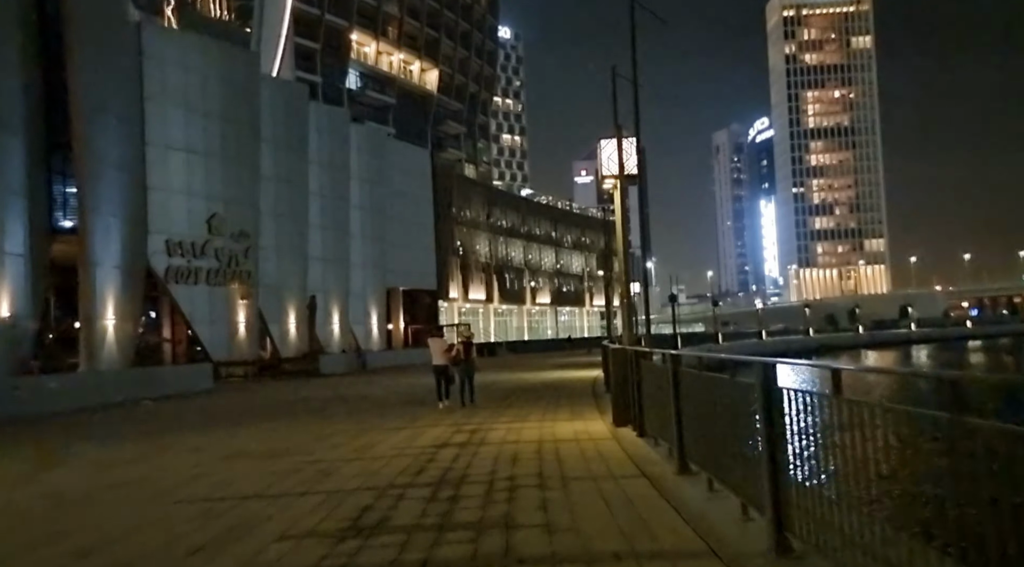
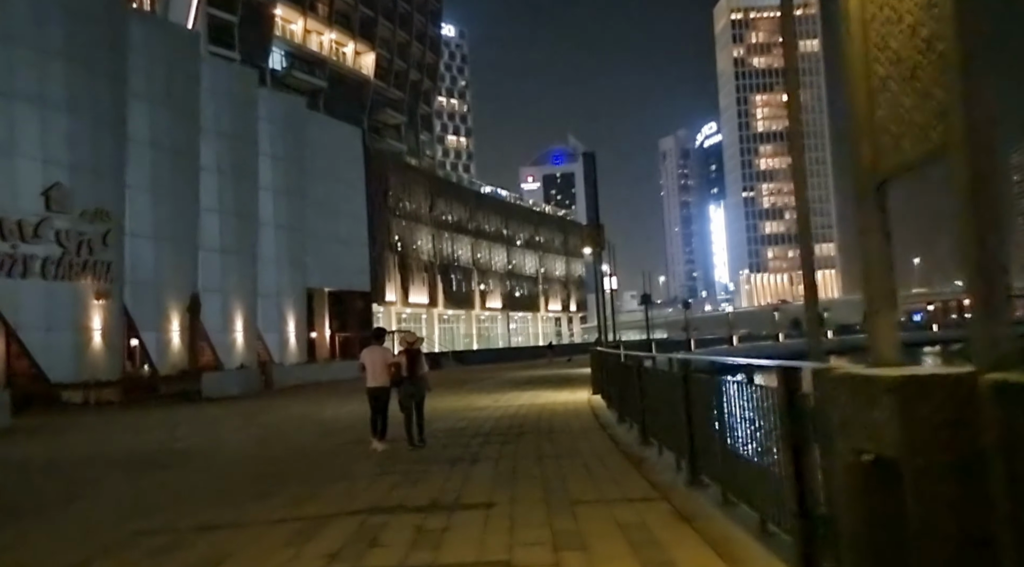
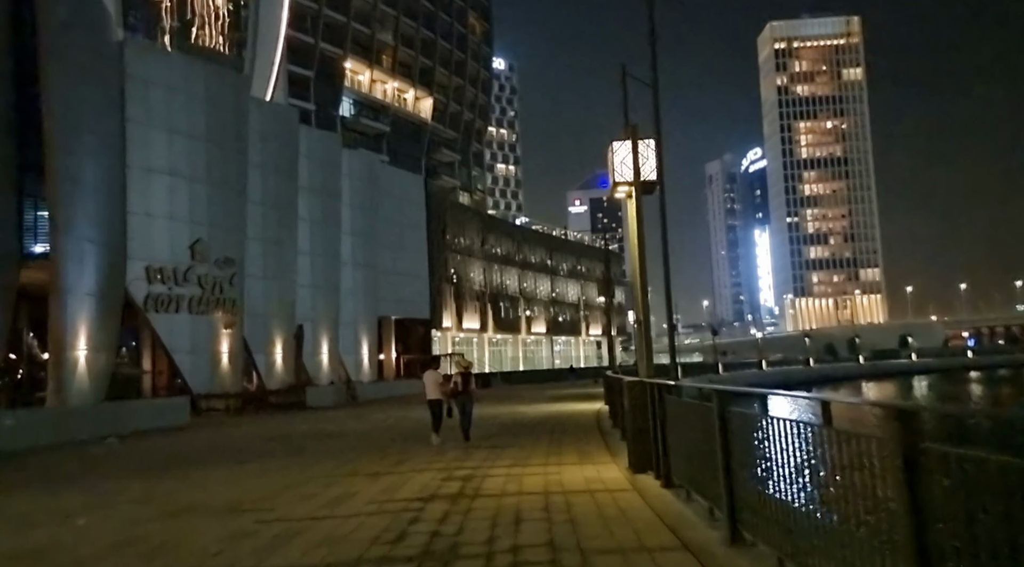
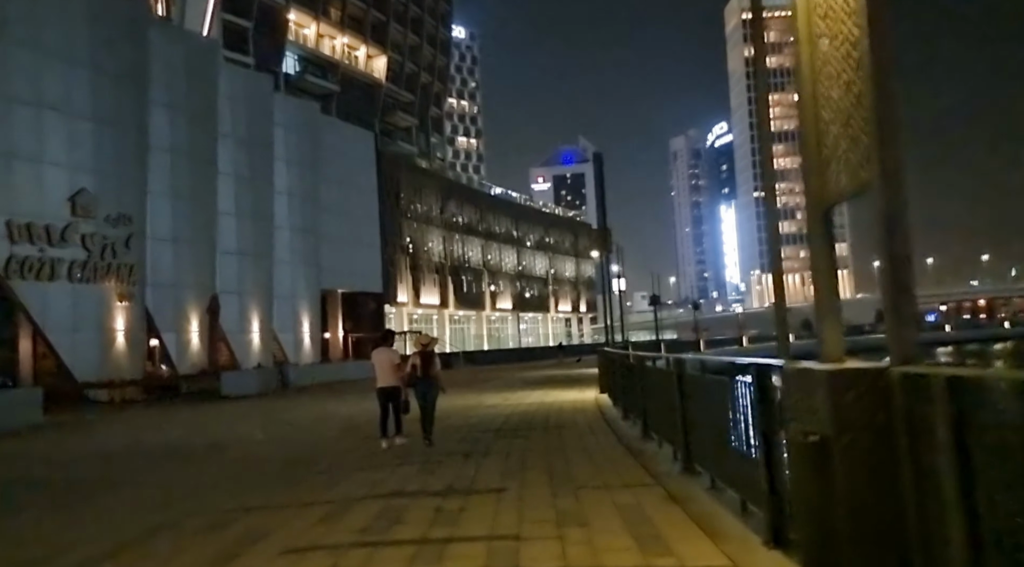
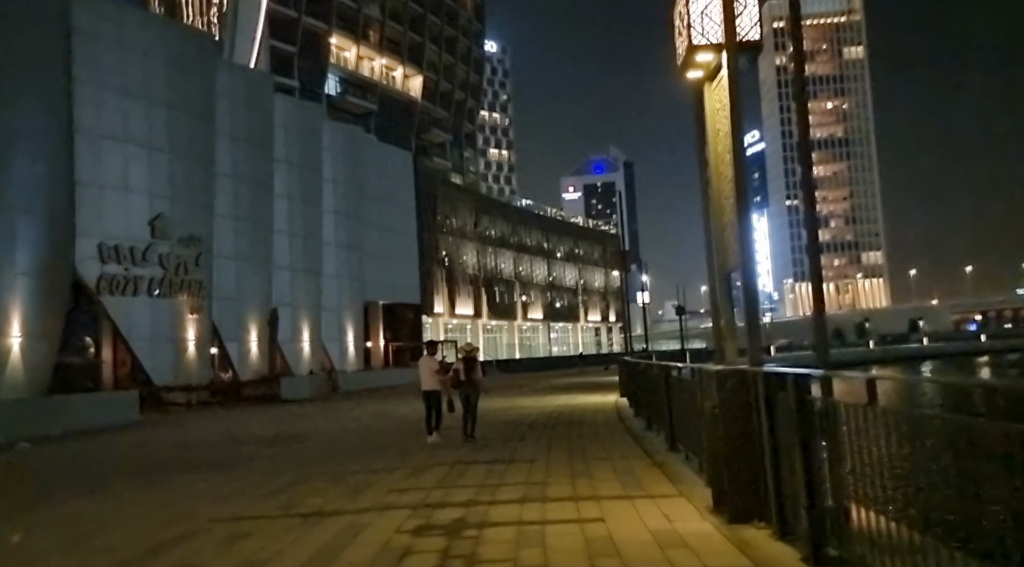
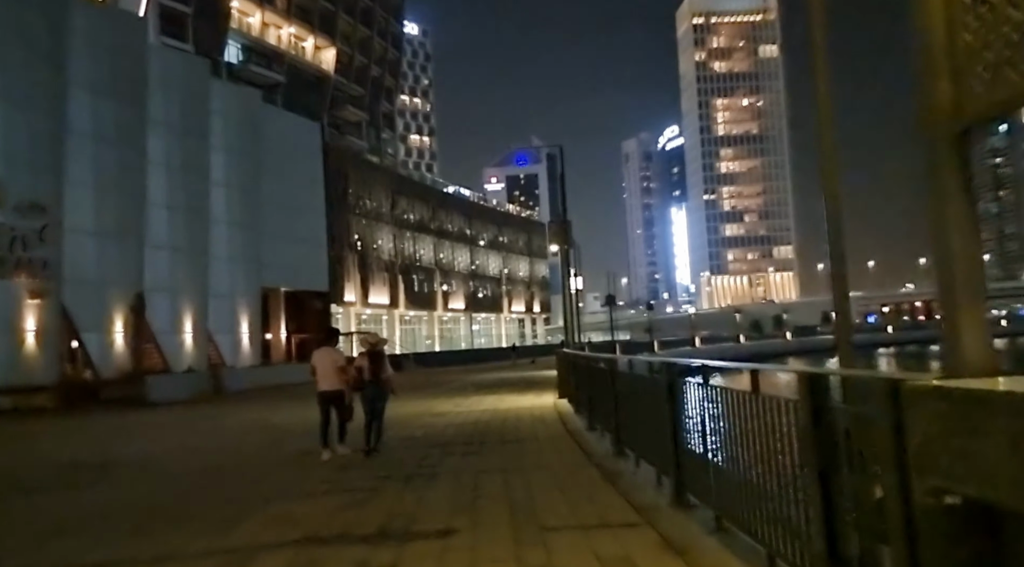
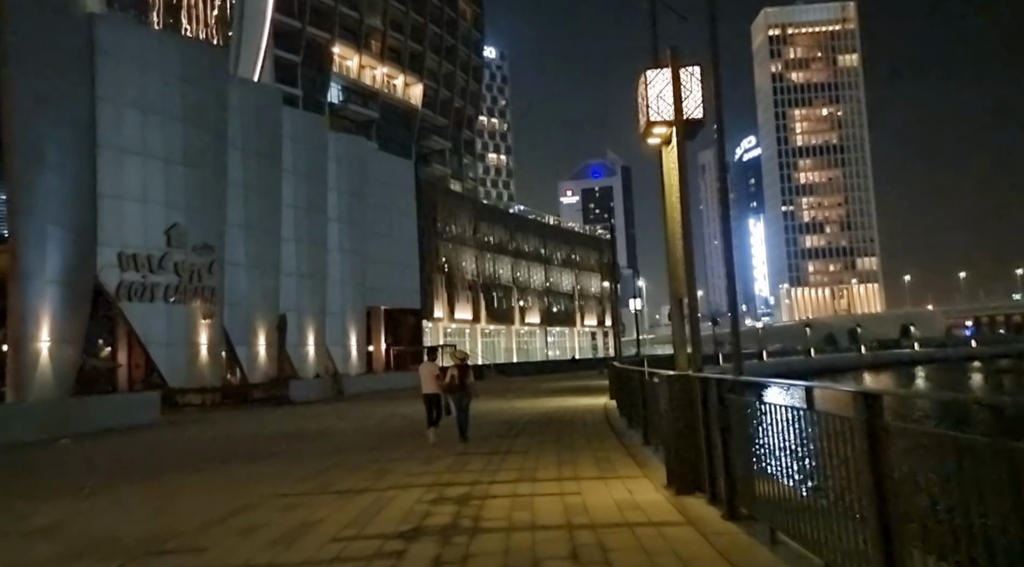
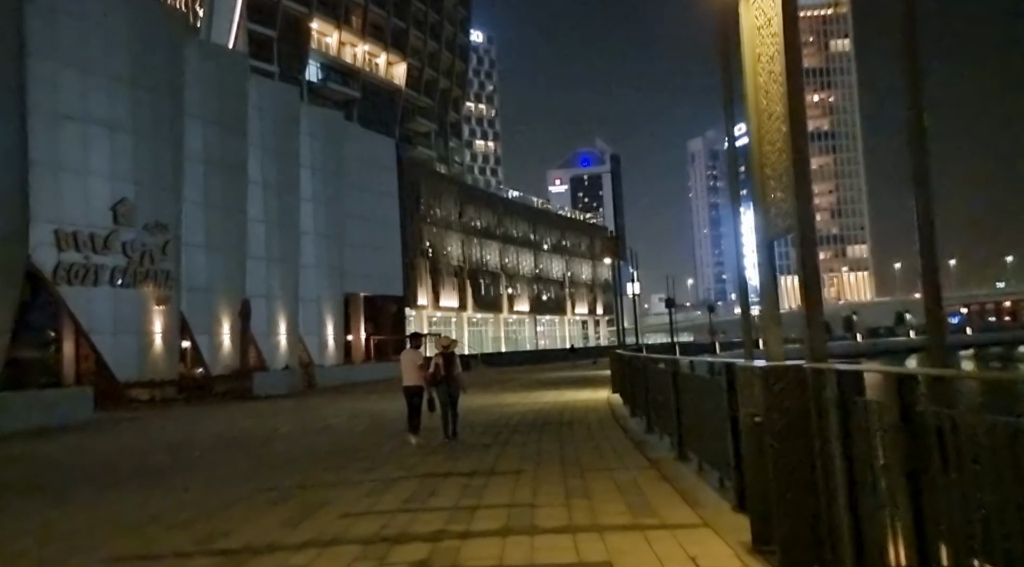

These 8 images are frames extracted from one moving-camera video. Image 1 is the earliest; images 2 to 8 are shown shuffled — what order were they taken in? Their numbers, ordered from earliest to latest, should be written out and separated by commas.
3, 7, 5, 8, 4, 2, 6
